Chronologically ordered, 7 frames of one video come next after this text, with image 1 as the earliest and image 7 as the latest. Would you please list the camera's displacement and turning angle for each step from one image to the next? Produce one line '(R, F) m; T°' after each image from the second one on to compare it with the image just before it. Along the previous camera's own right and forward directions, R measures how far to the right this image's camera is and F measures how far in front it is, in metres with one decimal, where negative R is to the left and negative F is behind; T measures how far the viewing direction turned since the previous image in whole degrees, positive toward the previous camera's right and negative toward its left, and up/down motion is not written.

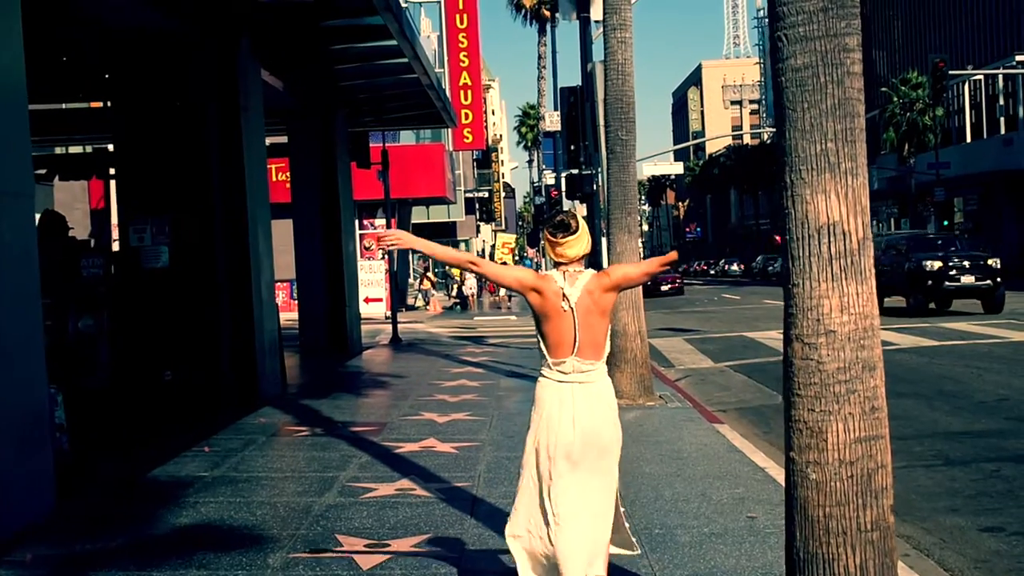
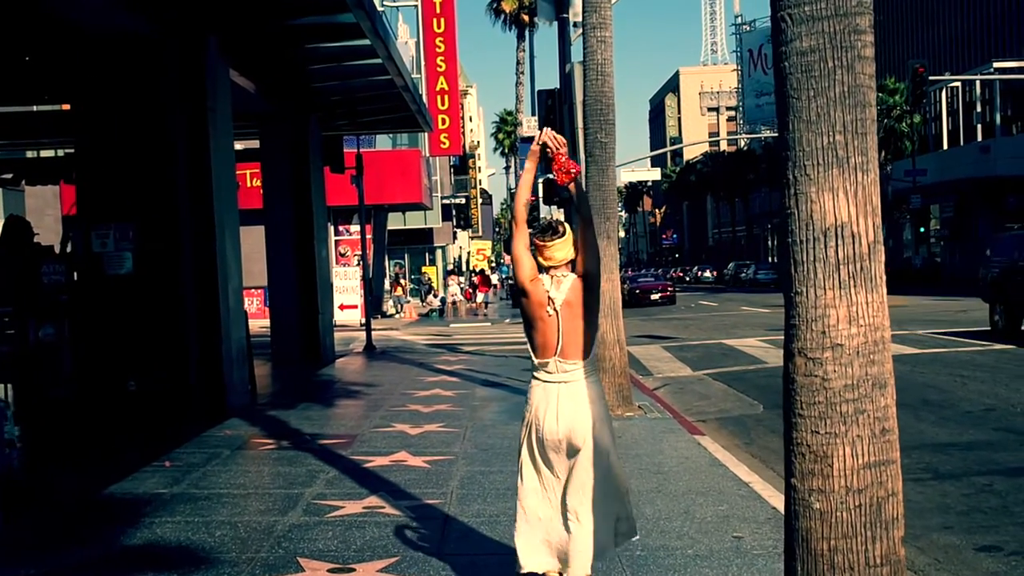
(0.0, +0.4) m; +1°
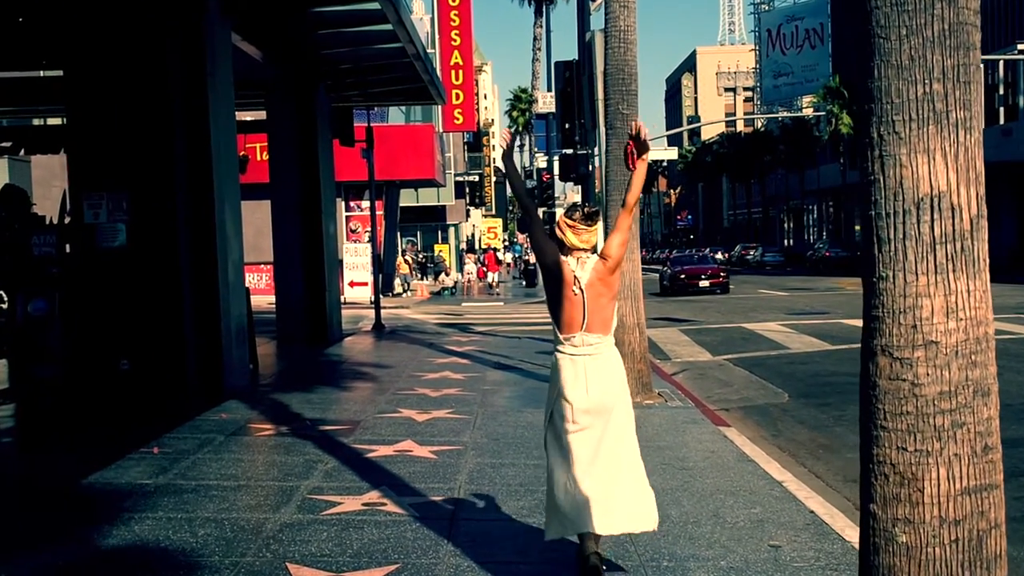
(0.0, +0.6) m; -1°
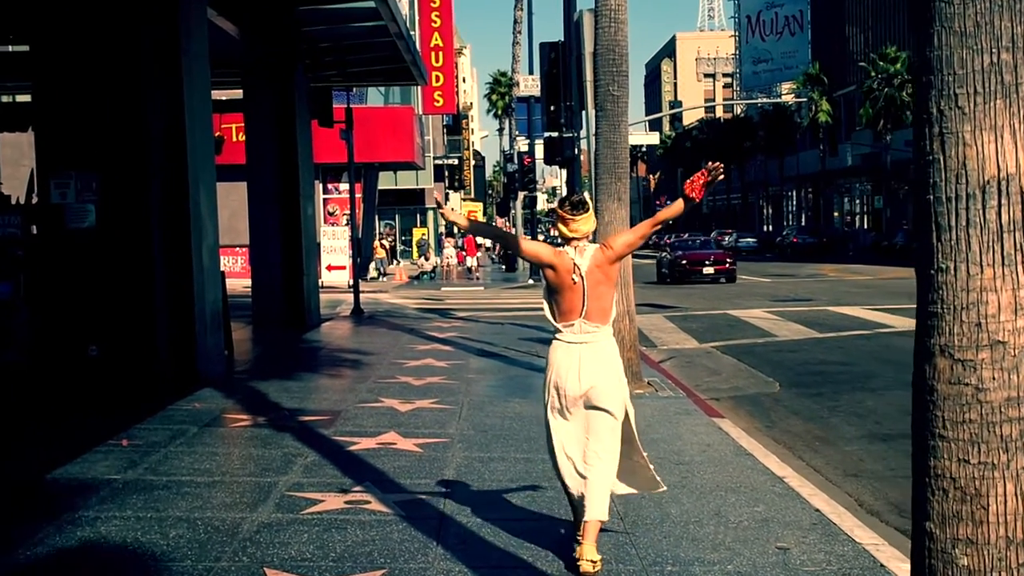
(-0.1, +0.4) m; +1°
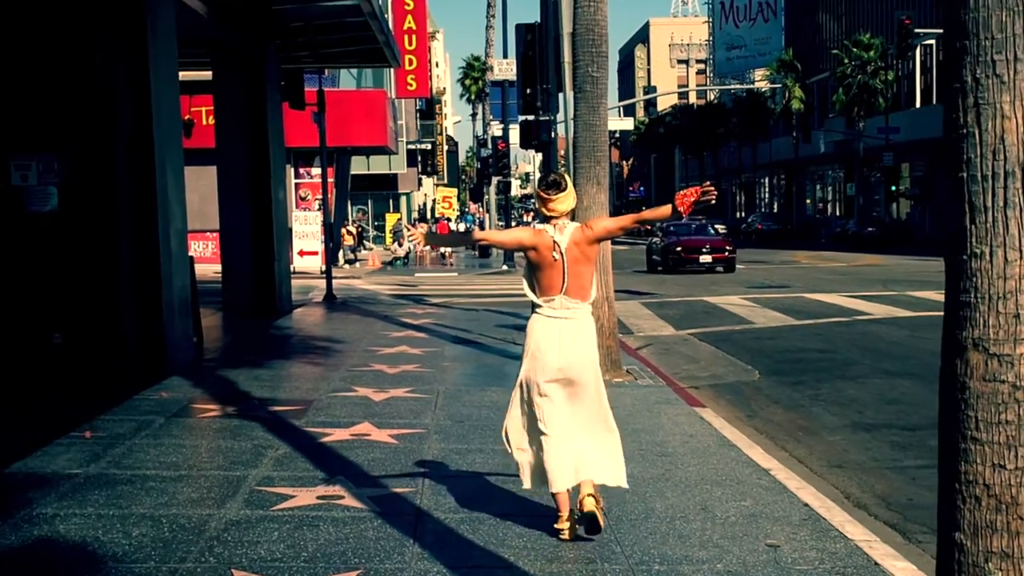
(0.0, +0.3) m; +1°
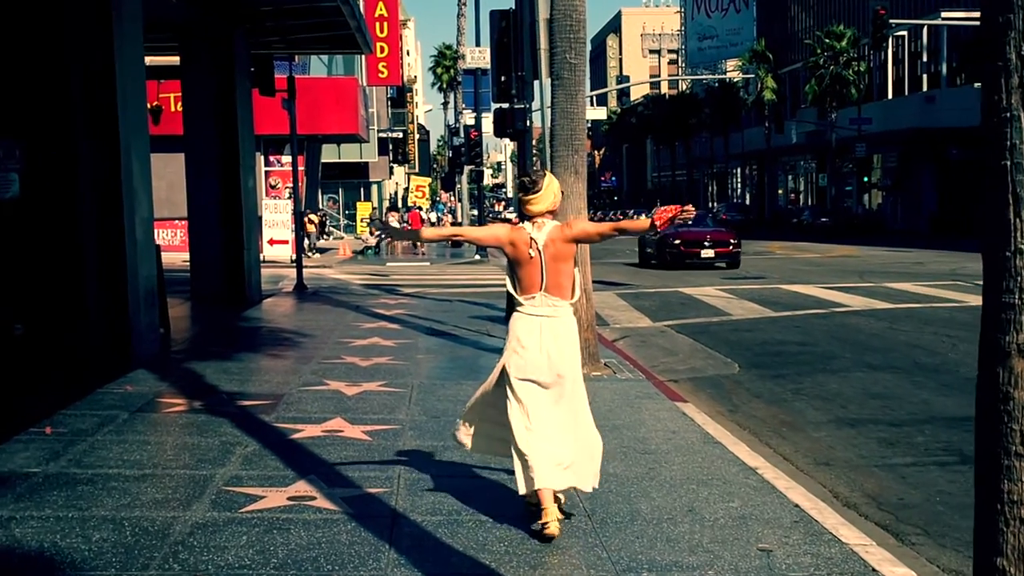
(-0.1, +0.3) m; +2°
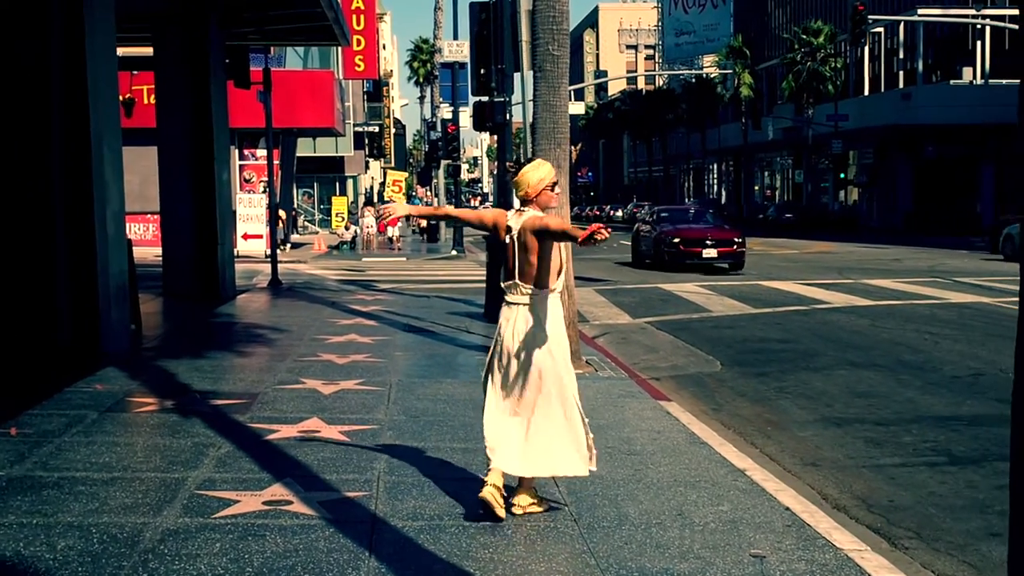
(0.0, +0.2) m; +1°
